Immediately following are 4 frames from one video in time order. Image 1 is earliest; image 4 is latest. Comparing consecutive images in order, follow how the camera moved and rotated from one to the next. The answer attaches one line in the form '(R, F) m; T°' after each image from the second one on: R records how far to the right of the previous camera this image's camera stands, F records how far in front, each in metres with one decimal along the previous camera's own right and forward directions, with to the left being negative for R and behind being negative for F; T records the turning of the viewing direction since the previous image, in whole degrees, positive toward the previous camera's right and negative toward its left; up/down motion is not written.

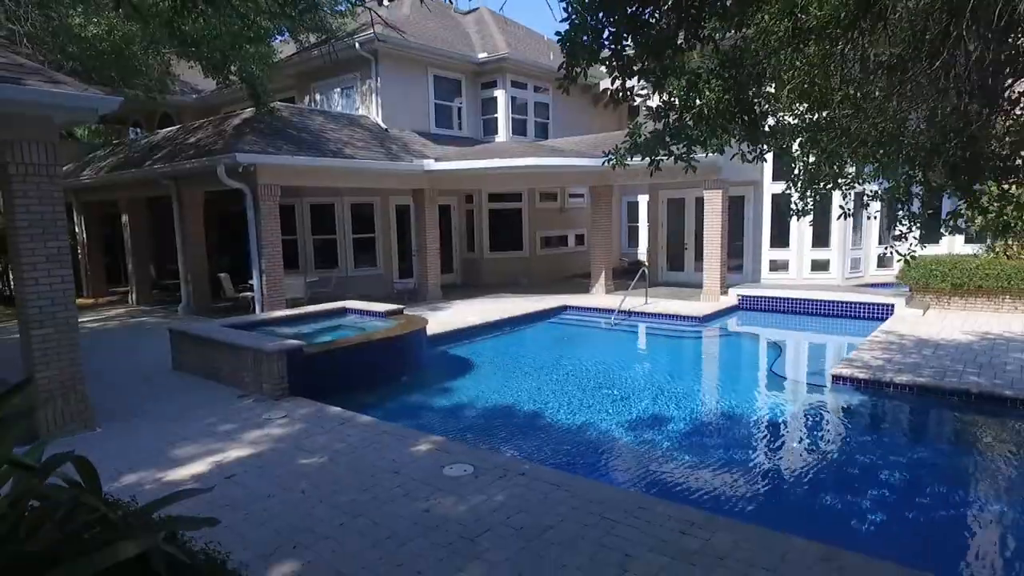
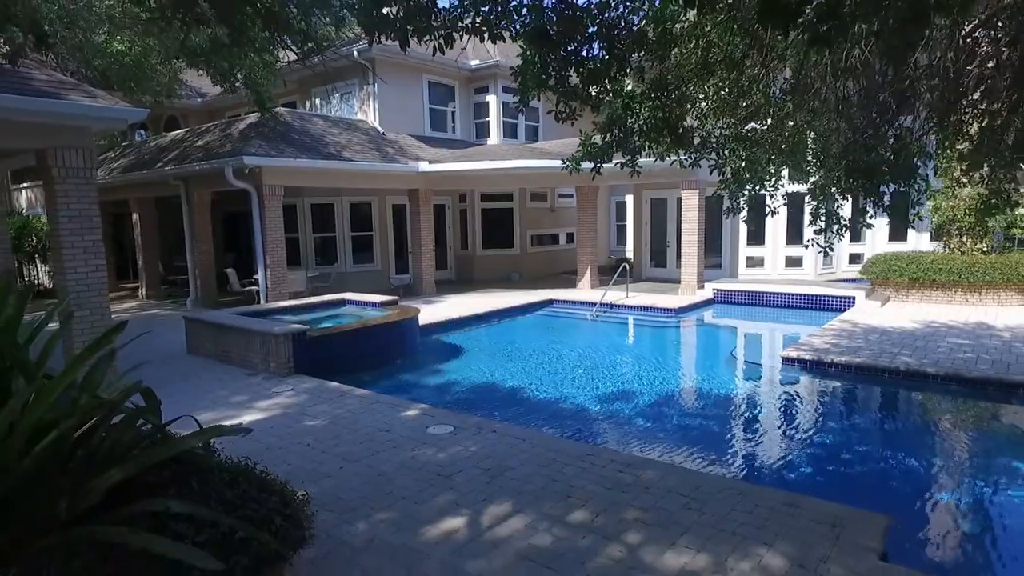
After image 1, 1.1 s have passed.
(+0.2, -0.7) m; 0°
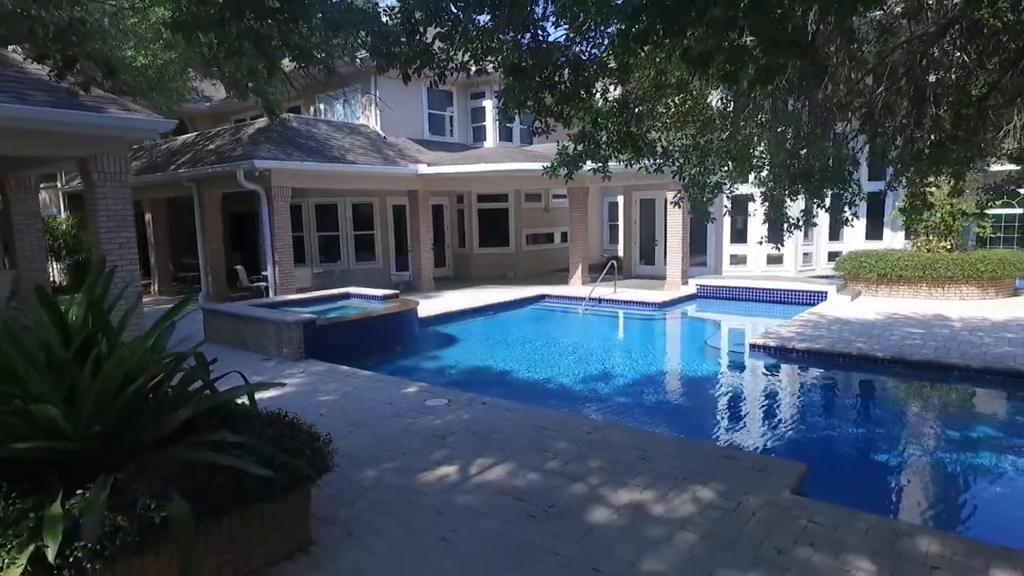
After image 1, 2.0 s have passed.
(+0.1, -0.7) m; 0°
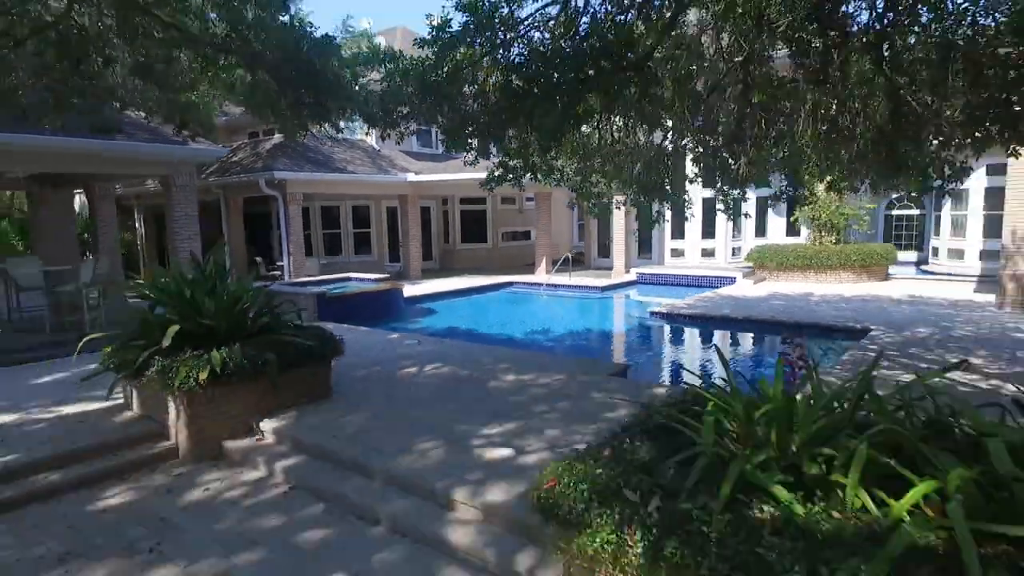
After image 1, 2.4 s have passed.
(+0.7, -2.6) m; 0°
